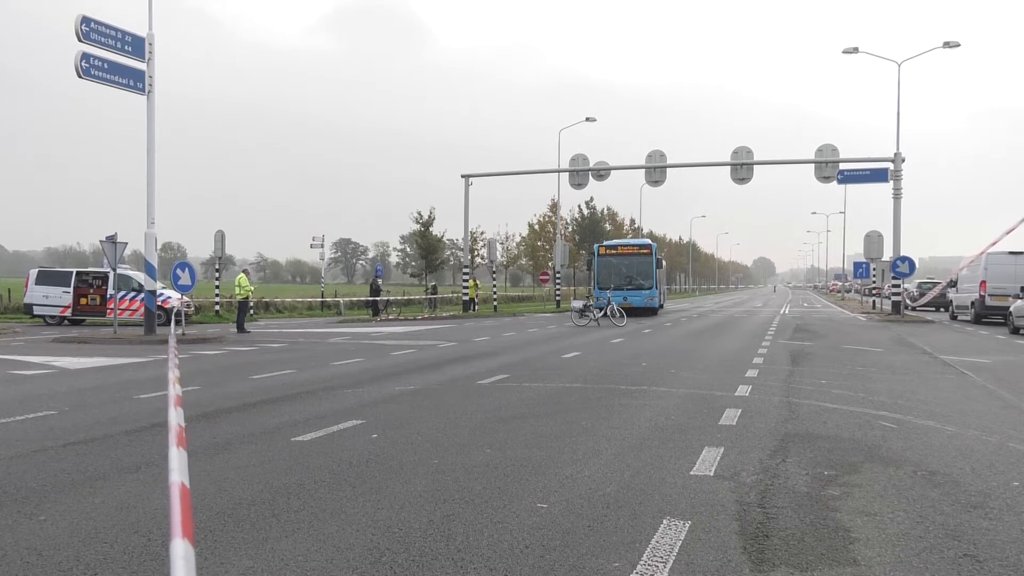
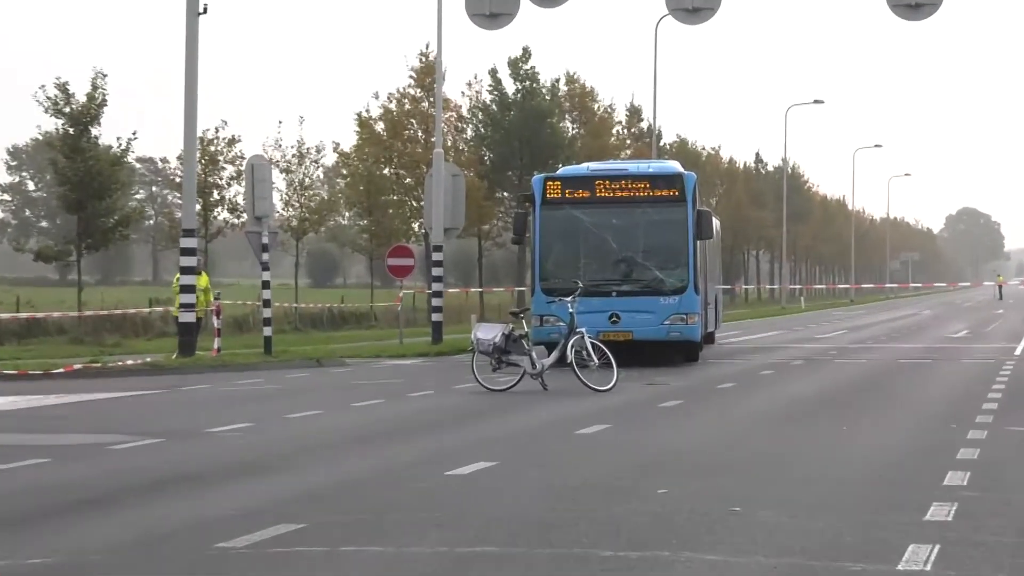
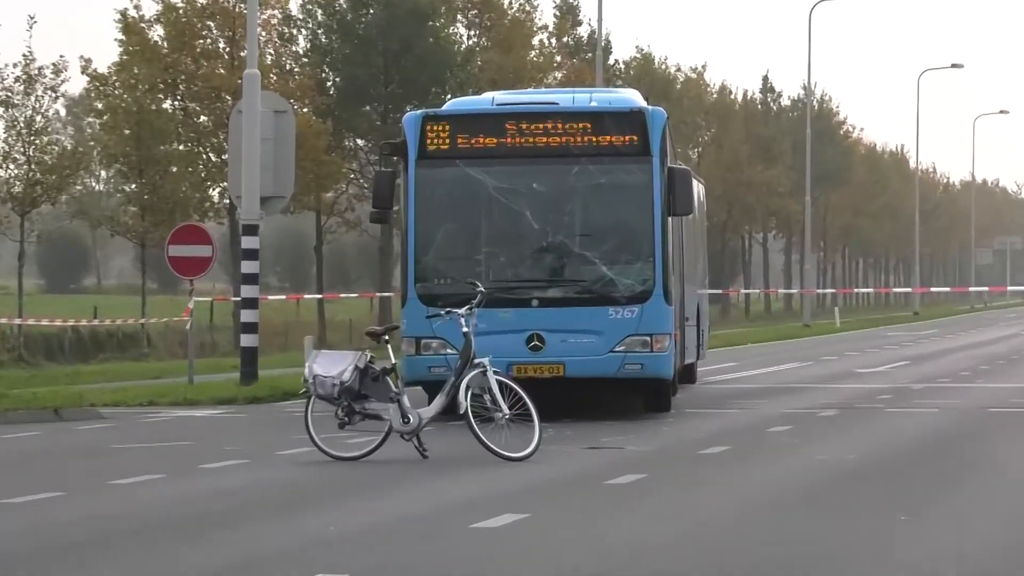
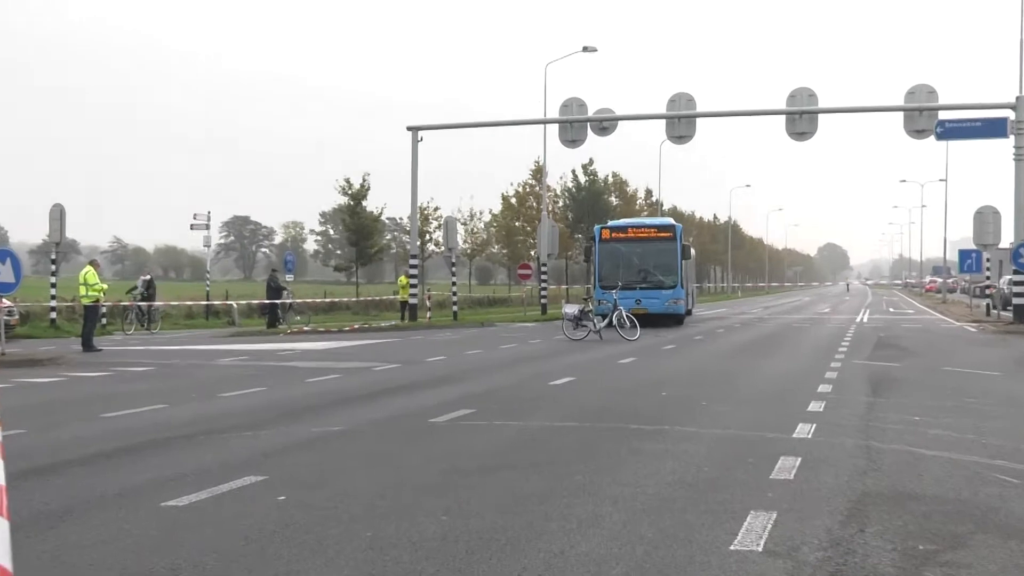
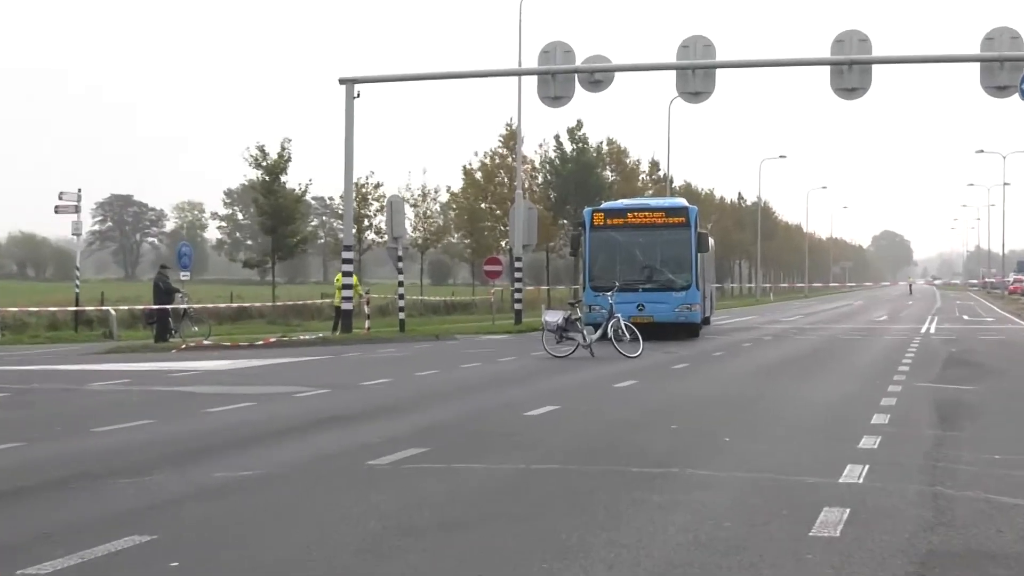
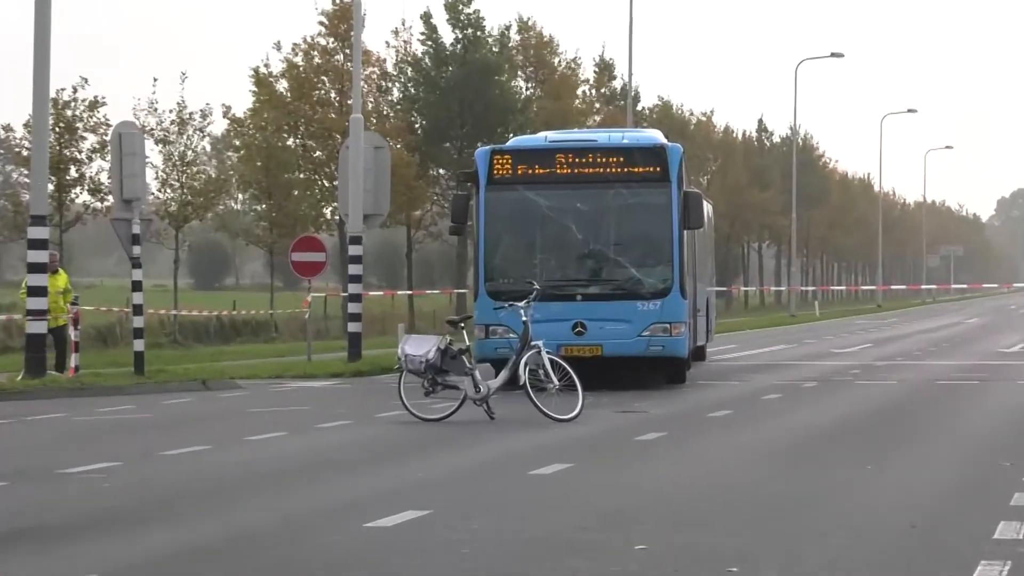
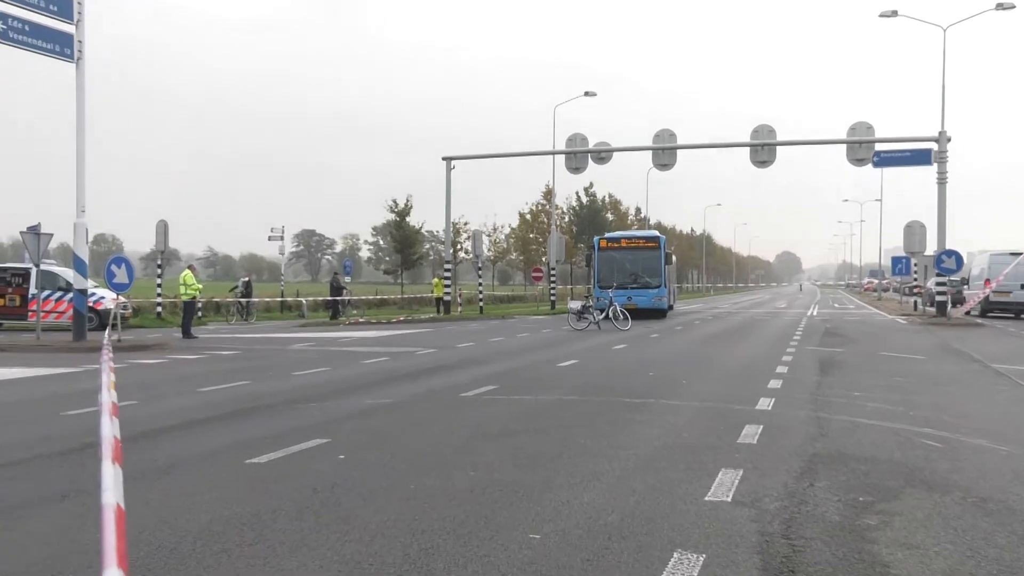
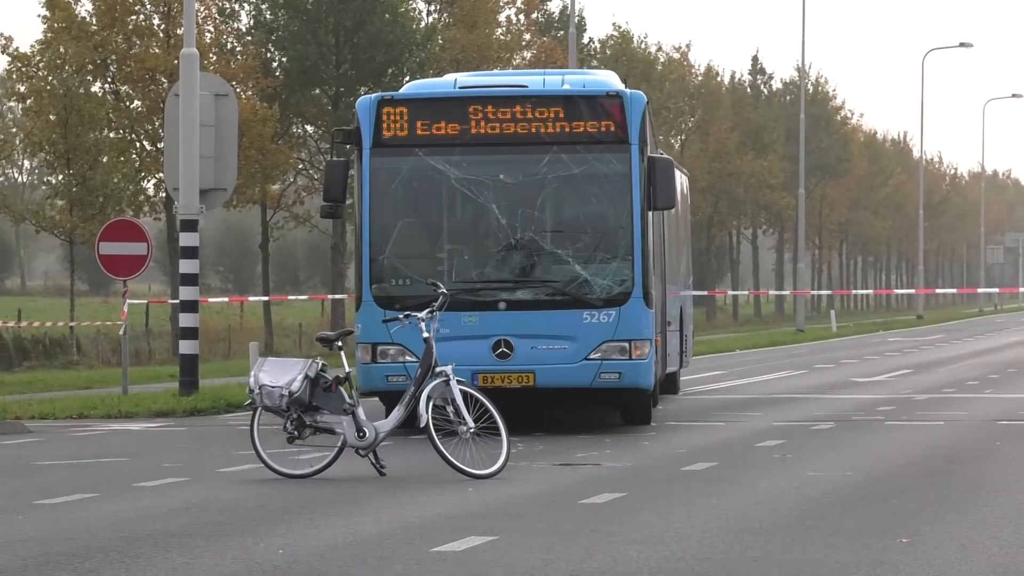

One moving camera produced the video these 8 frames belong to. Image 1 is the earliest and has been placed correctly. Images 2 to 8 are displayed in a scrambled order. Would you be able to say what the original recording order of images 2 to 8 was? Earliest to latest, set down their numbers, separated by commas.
7, 4, 5, 2, 6, 3, 8
